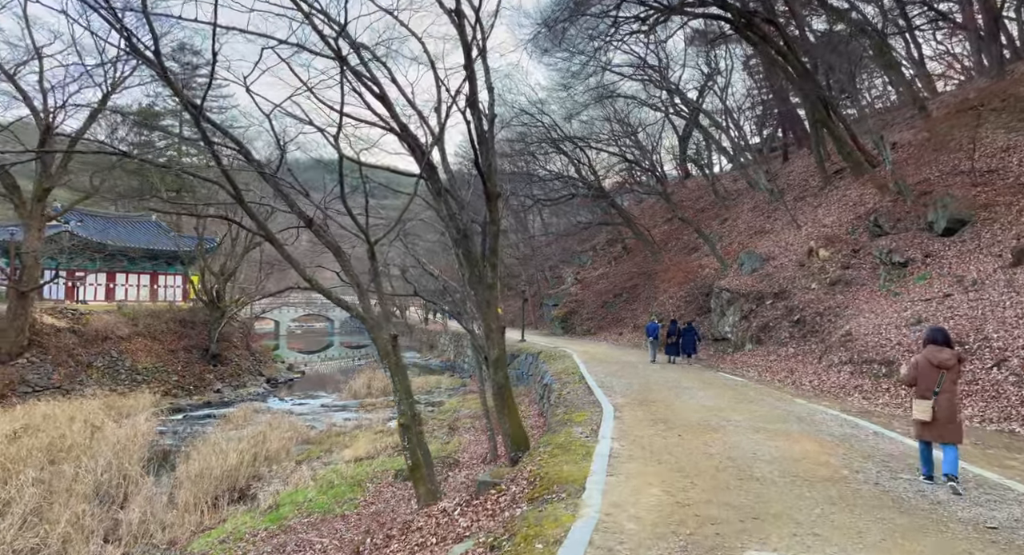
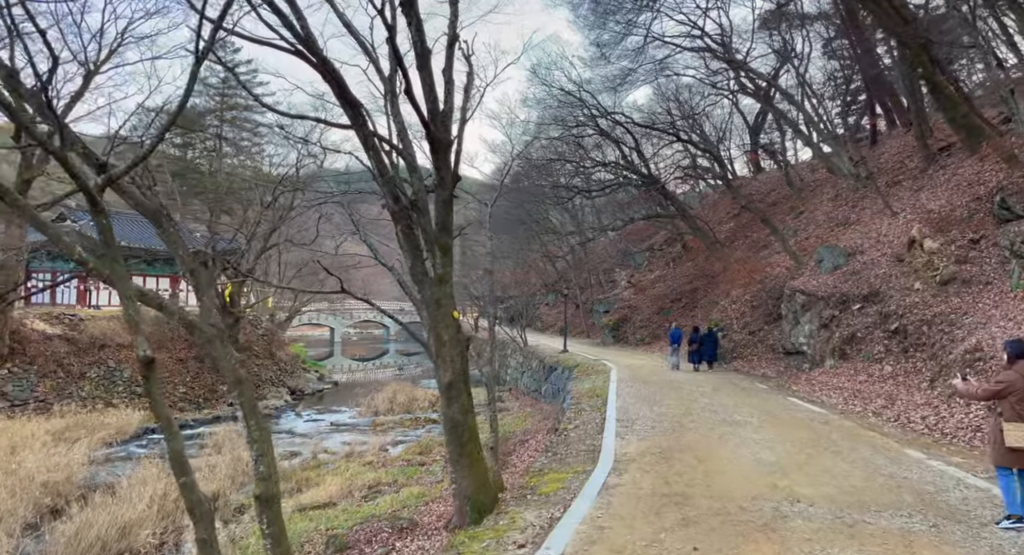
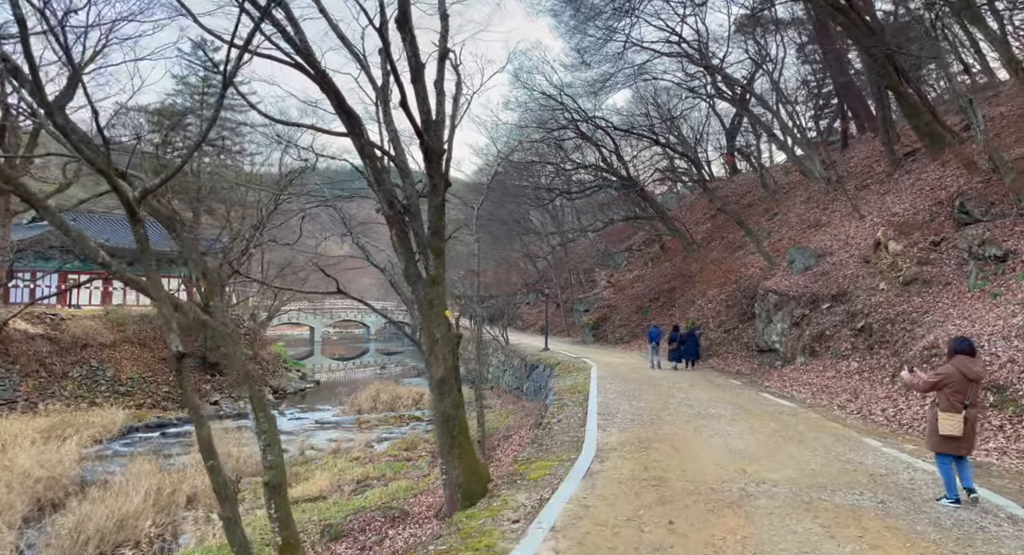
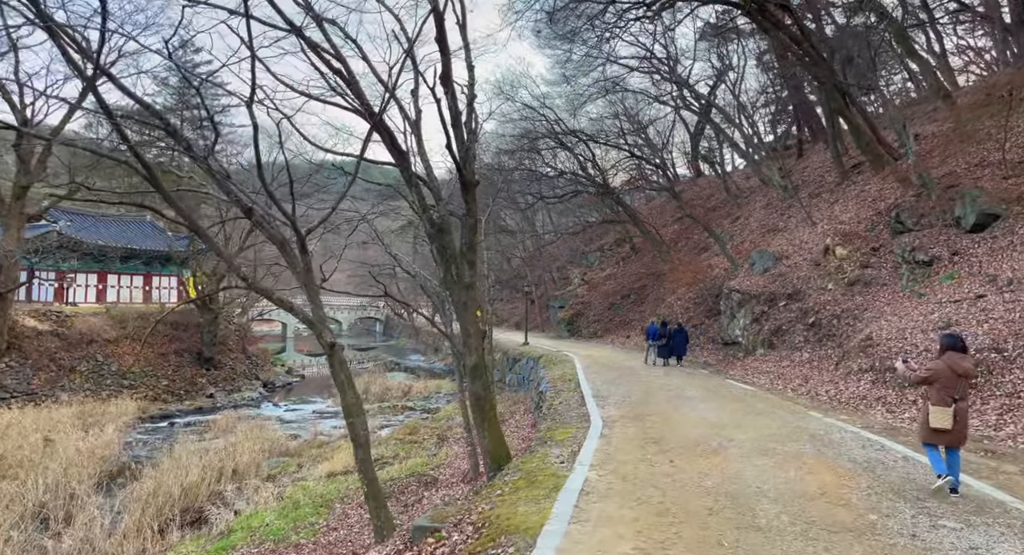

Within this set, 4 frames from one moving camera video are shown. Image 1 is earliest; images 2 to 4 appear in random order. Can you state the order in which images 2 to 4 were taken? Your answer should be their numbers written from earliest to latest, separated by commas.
4, 3, 2
